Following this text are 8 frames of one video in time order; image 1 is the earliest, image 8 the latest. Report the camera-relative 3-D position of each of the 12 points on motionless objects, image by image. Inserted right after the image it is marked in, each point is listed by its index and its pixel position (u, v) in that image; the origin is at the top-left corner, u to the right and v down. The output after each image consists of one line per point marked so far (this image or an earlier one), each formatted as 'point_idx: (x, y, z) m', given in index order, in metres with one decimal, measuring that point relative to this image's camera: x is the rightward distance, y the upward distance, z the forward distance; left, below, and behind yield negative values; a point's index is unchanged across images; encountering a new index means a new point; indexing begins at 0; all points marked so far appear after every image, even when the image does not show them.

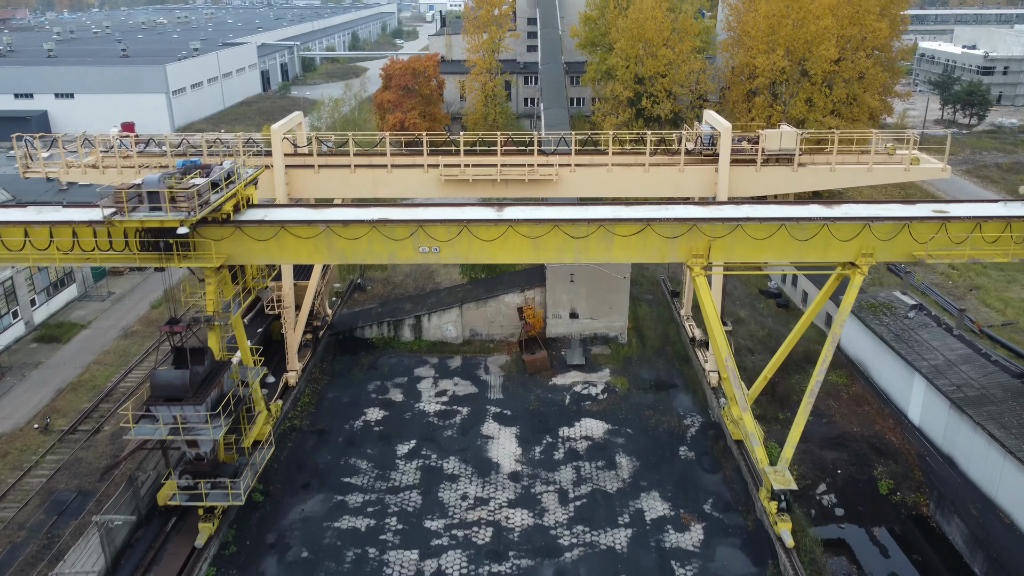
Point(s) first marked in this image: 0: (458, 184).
0: (-1.0, +2.0, +14.5) m
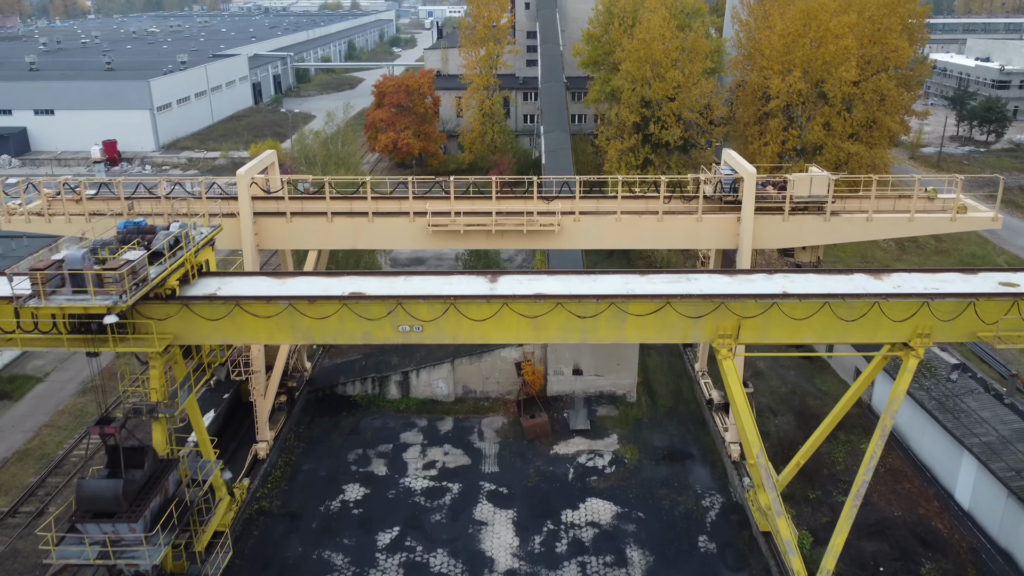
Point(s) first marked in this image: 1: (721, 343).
0: (-1.1, +0.9, +12.9) m
1: (+2.5, -0.7, +9.3) m
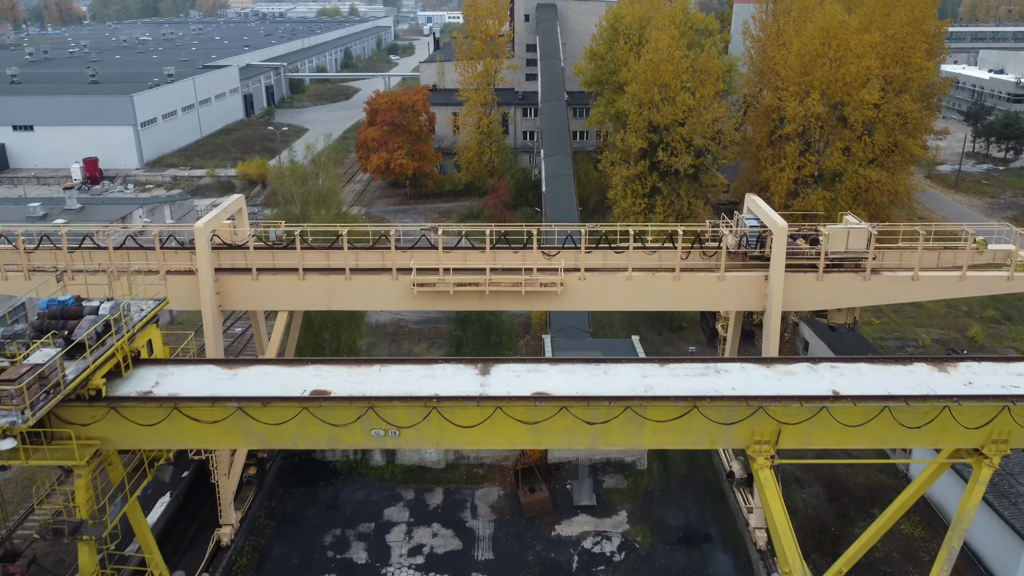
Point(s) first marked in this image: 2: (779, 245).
0: (-1.1, -0.1, +11.4) m
1: (+2.5, -1.7, +7.8) m
2: (+3.8, +0.6, +10.8) m
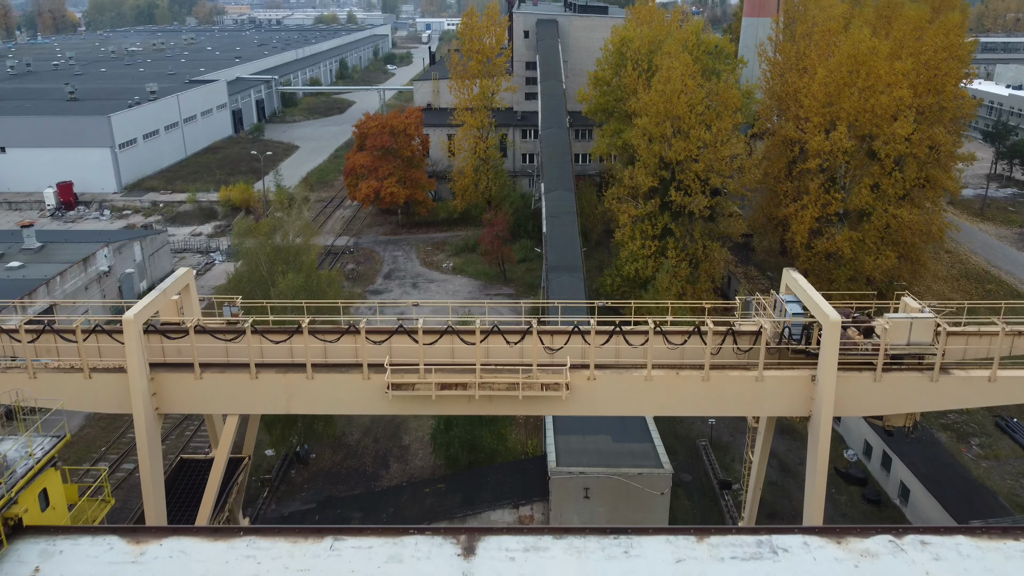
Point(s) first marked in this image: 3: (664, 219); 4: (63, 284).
0: (-1.2, -1.4, +9.4) m
1: (+2.4, -2.9, +5.8) m
2: (+3.7, -0.6, +8.9) m
3: (+3.9, +1.8, +19.5) m
4: (-11.7, +0.1, +19.9) m
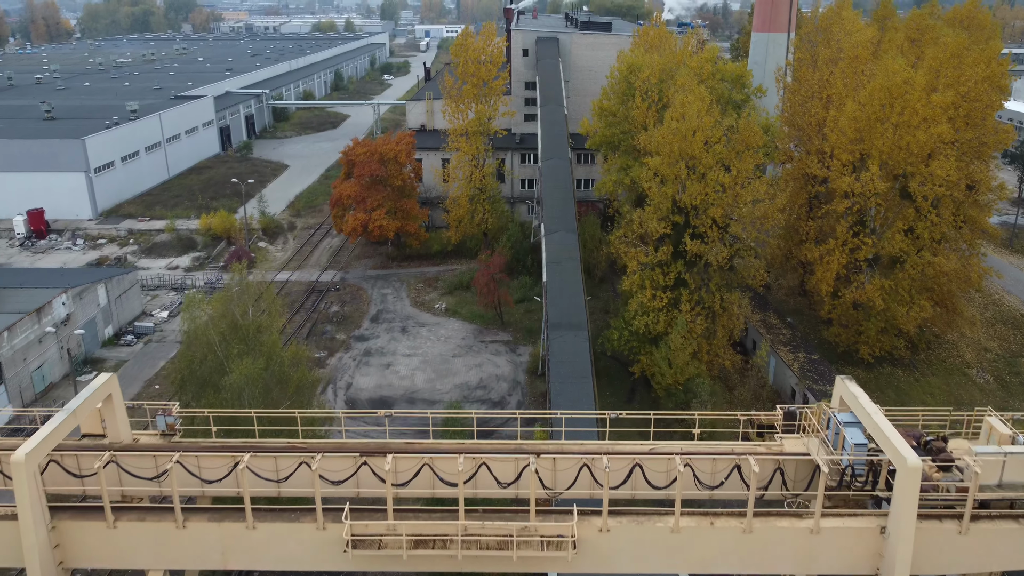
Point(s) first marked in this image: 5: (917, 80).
0: (-1.3, -2.6, +7.5) m
1: (+2.4, -4.1, +3.9) m
2: (+3.6, -1.9, +6.9) m
3: (+3.8, +0.4, +17.6) m
4: (-11.8, -1.2, +17.9) m
5: (+9.7, +5.0, +18.3) m
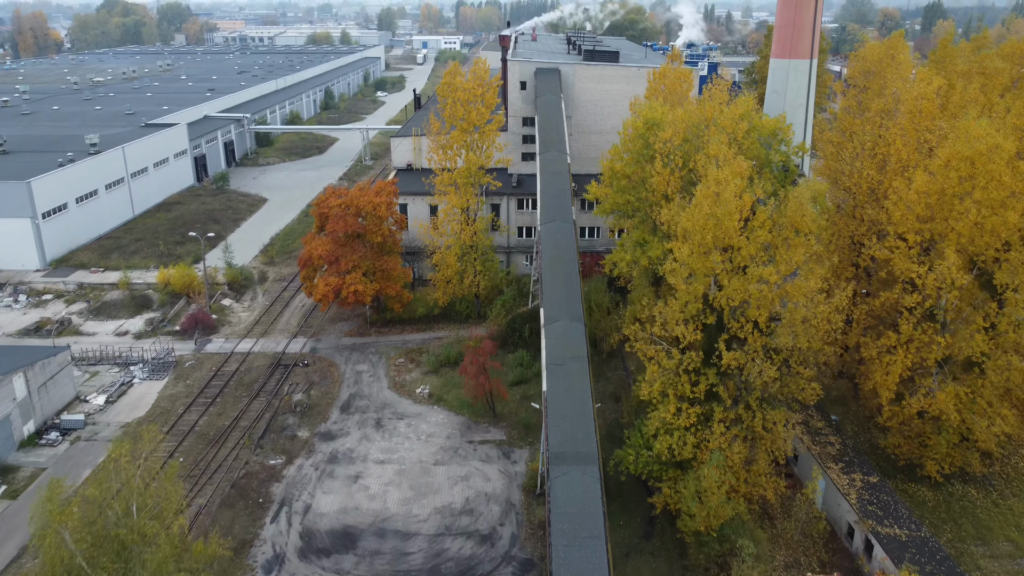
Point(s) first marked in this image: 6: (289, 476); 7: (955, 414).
0: (-1.4, -4.7, +4.1) m
1: (+2.2, -6.2, +0.5) m
2: (+3.5, -4.0, +3.5) m
3: (+3.7, -1.7, +14.2) m
4: (-11.9, -3.3, +14.5) m
5: (+9.6, +2.8, +15.0) m
6: (-5.0, -4.3, +17.3) m
7: (+8.8, -2.5, +15.1) m
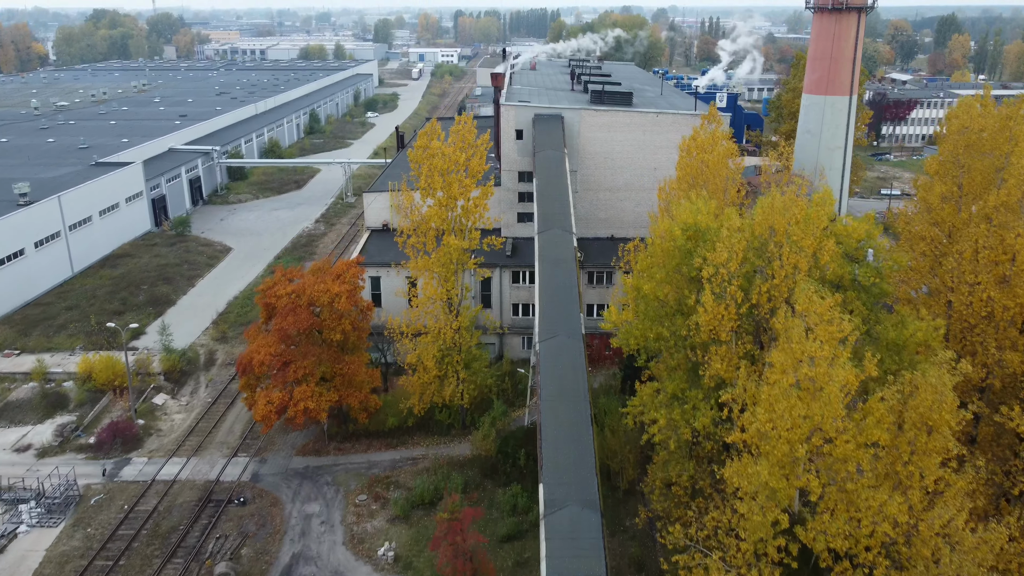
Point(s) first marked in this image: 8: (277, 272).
0: (-1.6, -7.3, -0.7) m
1: (+2.0, -8.7, -4.3) m
2: (+3.3, -6.5, -1.2) m
3: (+3.5, -4.4, +9.5) m
4: (-12.1, -6.0, +9.8) m
5: (+9.4, +0.2, +10.3) m
6: (-5.2, -6.9, +12.5) m
7: (+8.6, -5.2, +10.4) m
8: (-6.1, +0.4, +19.5) m
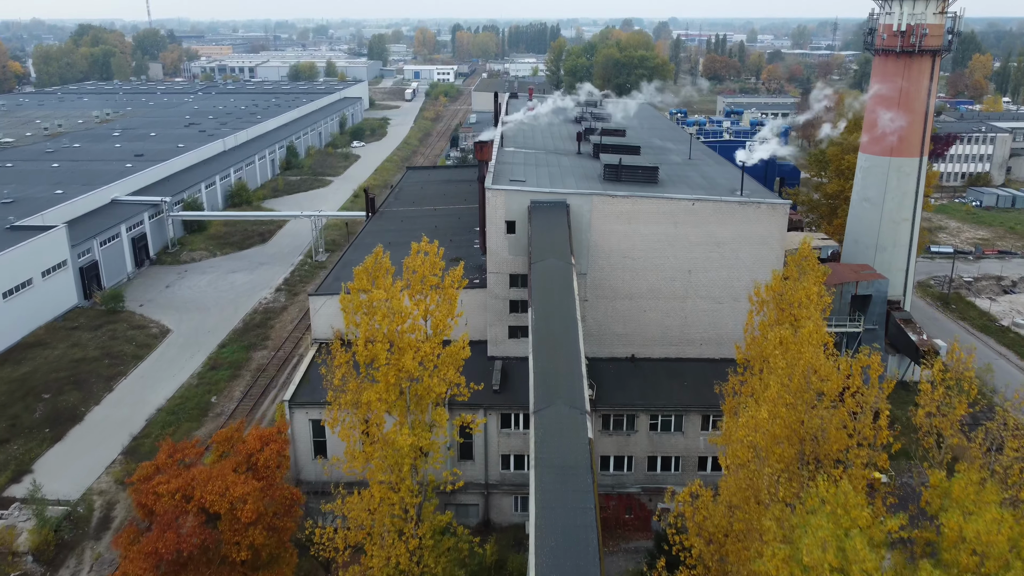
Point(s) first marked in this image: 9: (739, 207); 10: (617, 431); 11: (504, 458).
0: (-1.9, -10.4, -6.7) m
1: (+1.7, -11.8, -10.4) m
2: (+3.0, -9.6, -7.3) m
3: (+3.2, -7.6, +3.5) m
4: (-12.4, -9.2, +3.7) m
5: (+9.1, -3.1, +4.3) m
6: (-5.5, -10.2, +6.5) m
7: (+8.3, -8.4, +4.3) m
8: (-6.3, -3.0, +13.6) m
9: (+5.4, +1.9, +18.2) m
10: (+2.4, -3.4, +17.1) m
11: (-0.2, -4.0, +17.8) m
